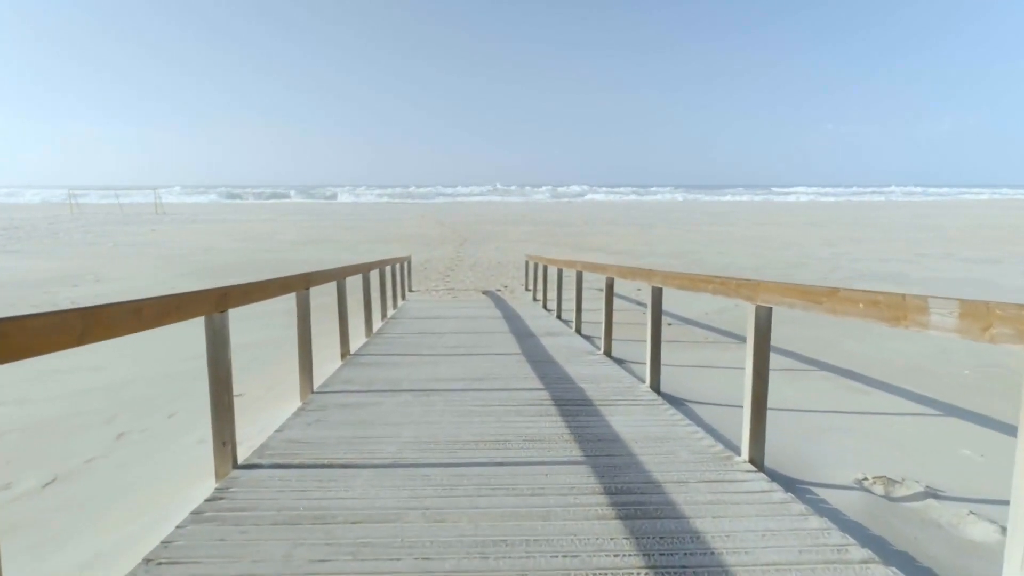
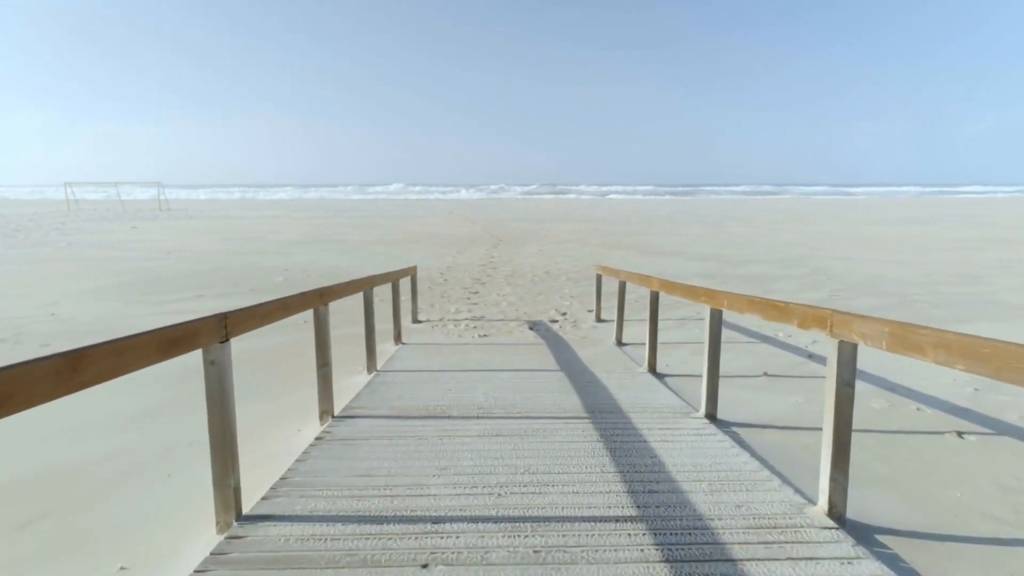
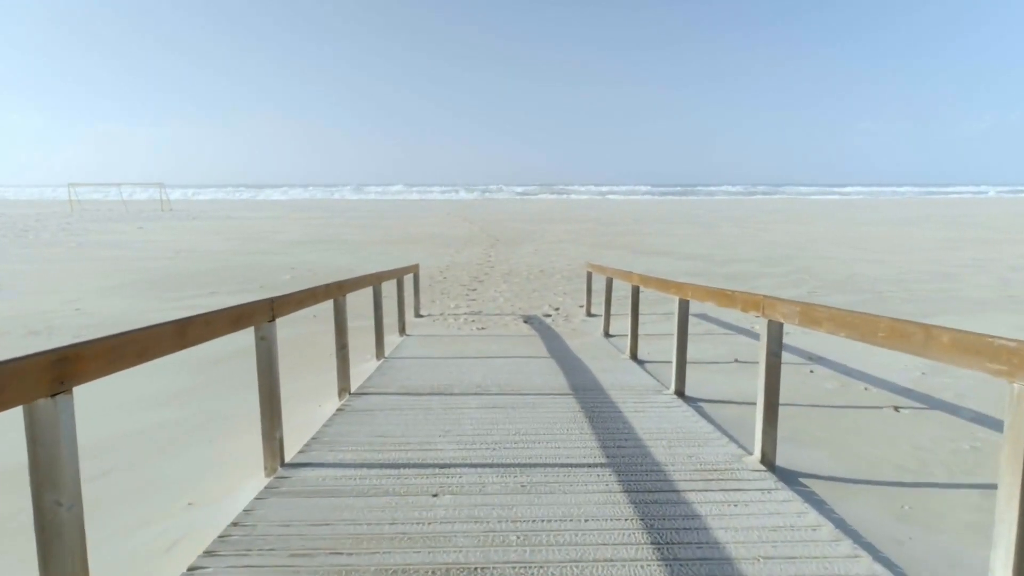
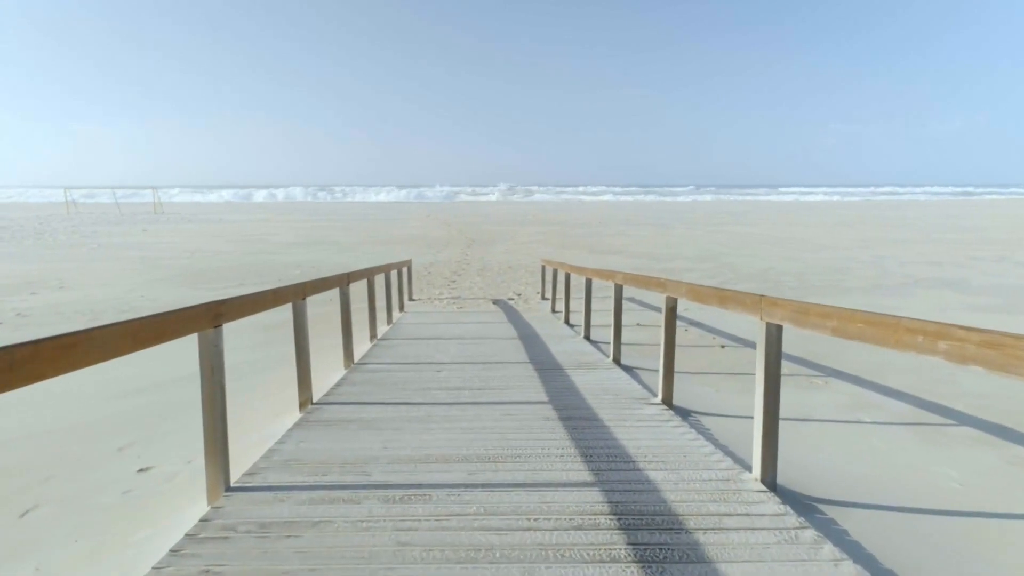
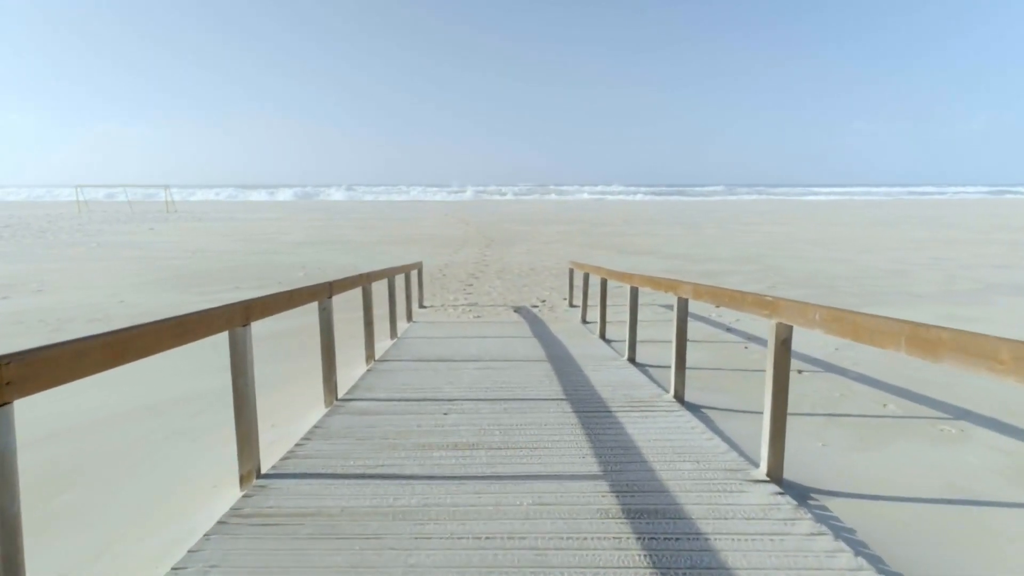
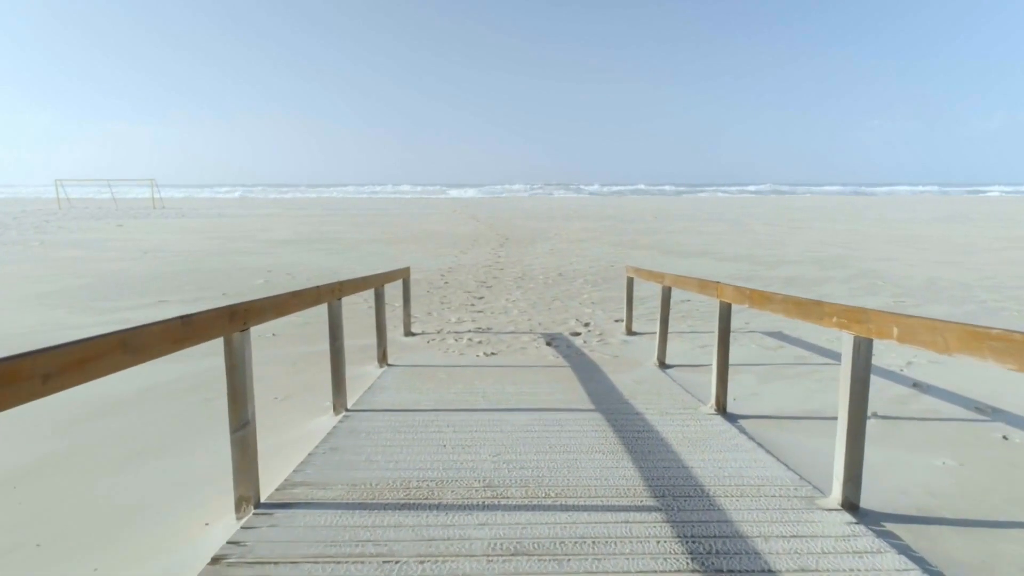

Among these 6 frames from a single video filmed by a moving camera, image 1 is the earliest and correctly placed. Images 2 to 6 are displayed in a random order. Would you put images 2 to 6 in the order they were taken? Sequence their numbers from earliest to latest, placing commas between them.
4, 5, 3, 2, 6
